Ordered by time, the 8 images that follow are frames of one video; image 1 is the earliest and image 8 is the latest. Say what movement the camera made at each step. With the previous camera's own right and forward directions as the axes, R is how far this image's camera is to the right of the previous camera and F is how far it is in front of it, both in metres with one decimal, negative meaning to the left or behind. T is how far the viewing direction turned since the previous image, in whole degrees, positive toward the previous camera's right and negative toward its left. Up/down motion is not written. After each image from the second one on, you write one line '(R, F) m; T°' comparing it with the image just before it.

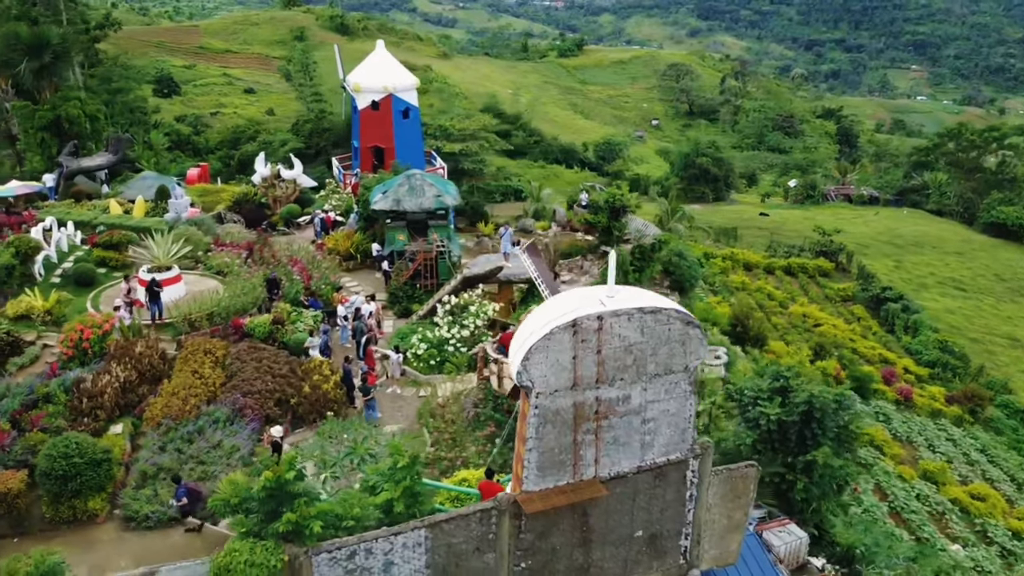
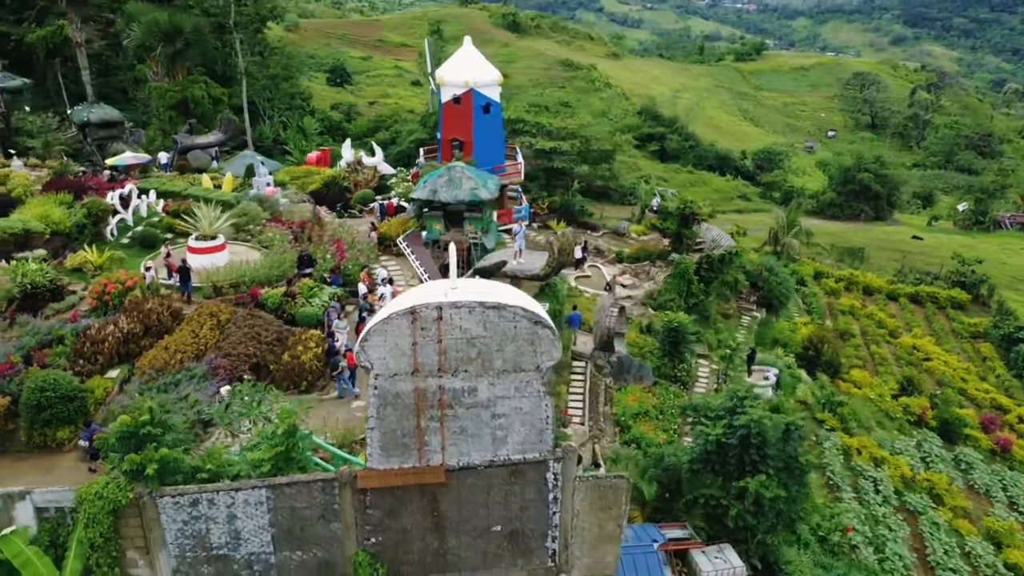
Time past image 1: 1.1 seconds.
(+3.9, +0.1) m; -12°
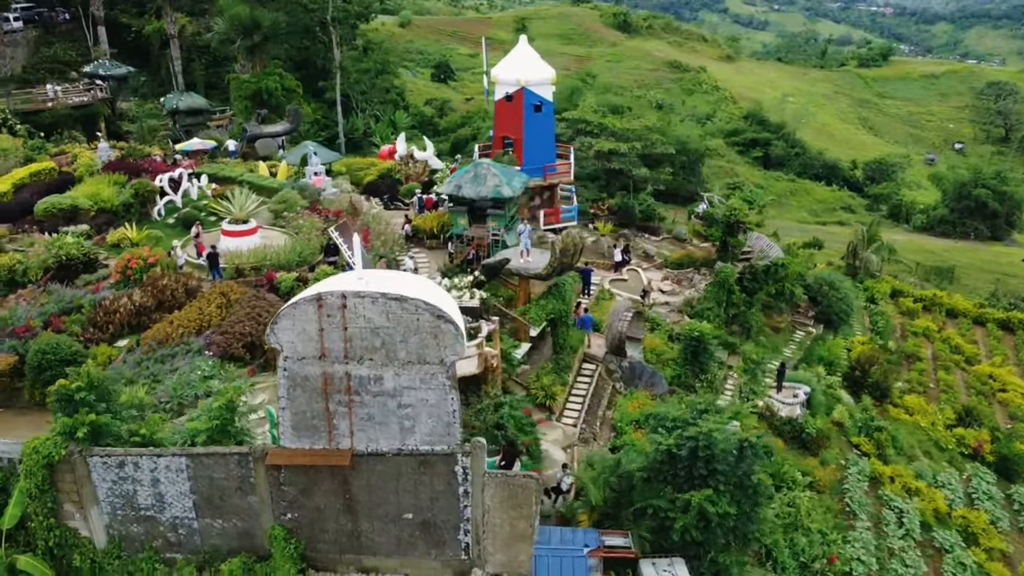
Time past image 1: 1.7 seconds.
(+2.5, 0.0) m; -8°
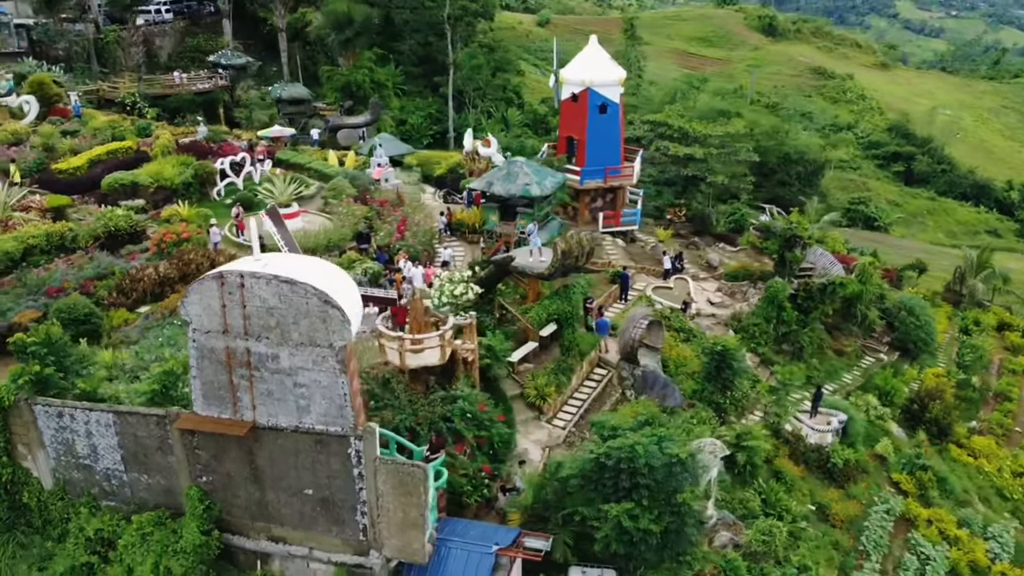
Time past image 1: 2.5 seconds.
(+3.2, +0.1) m; -10°
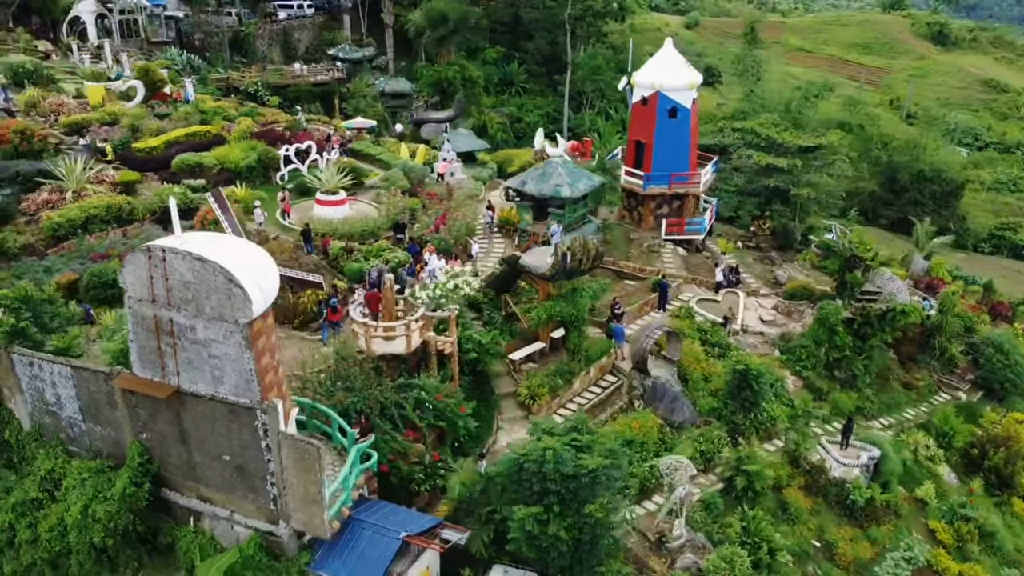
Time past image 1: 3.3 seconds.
(+3.4, +0.2) m; -10°
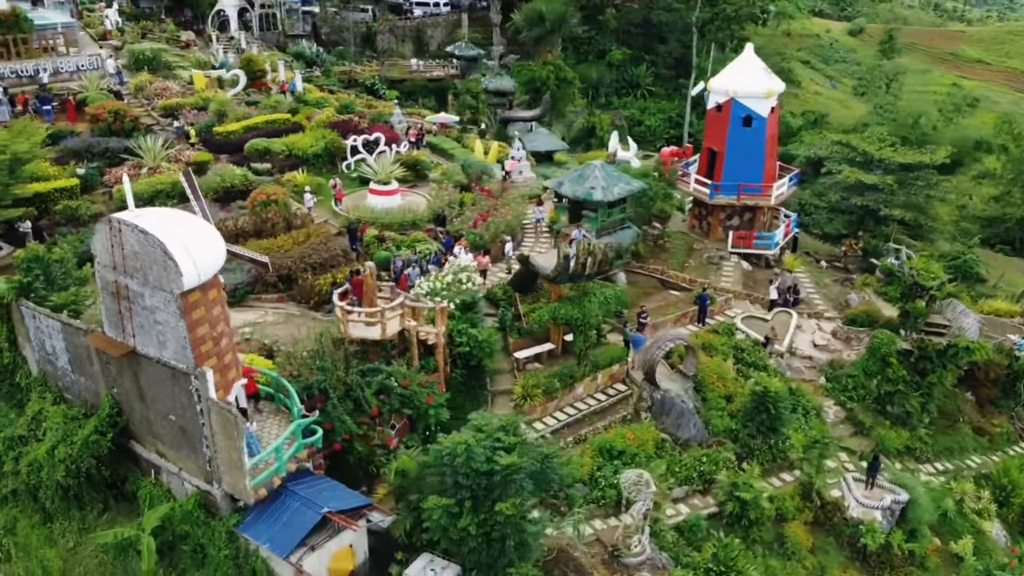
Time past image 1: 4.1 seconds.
(+3.5, +0.2) m; -10°
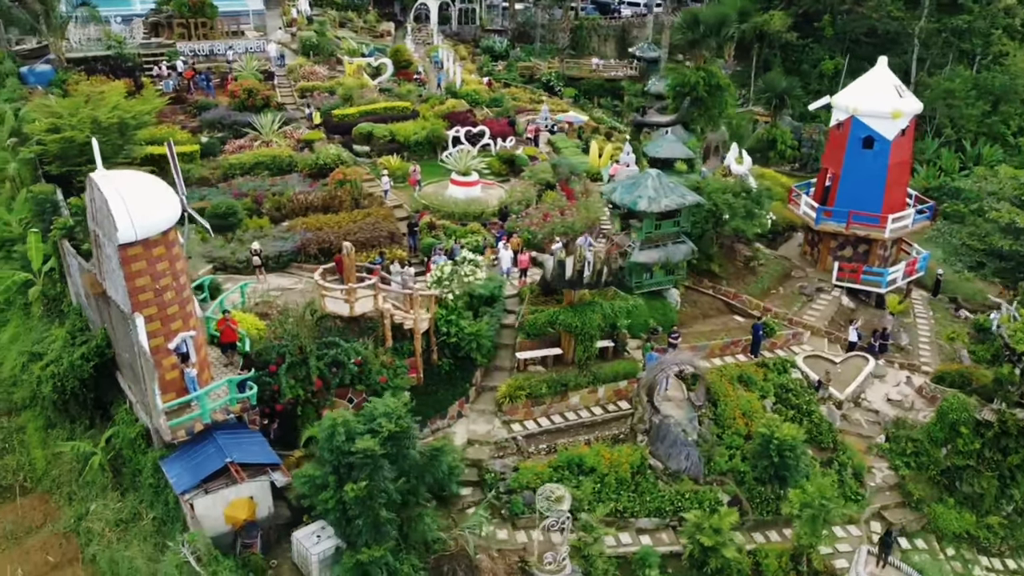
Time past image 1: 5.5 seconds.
(+5.6, +0.8) m; -17°
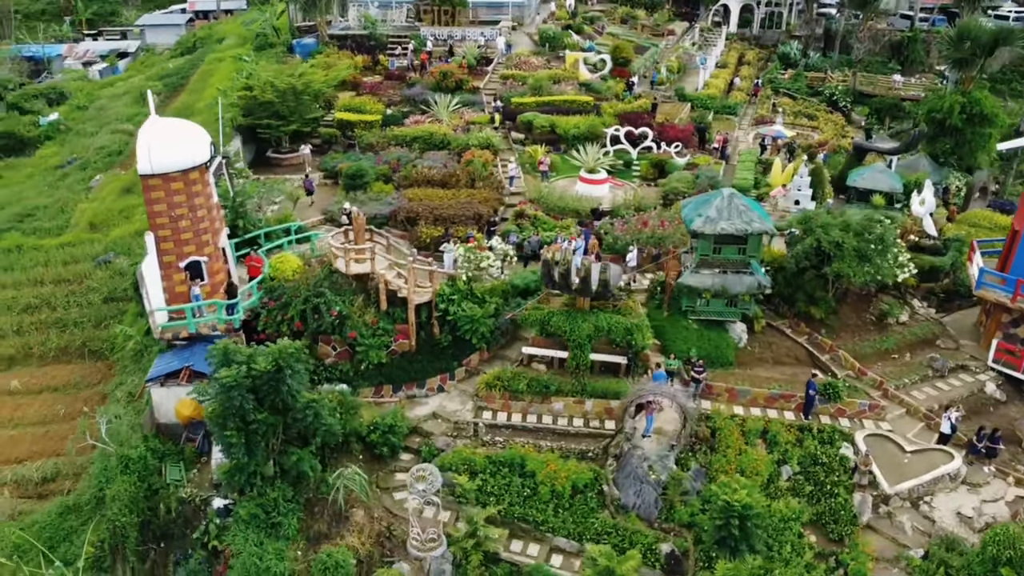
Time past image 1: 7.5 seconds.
(+8.5, +1.7) m; -26°
